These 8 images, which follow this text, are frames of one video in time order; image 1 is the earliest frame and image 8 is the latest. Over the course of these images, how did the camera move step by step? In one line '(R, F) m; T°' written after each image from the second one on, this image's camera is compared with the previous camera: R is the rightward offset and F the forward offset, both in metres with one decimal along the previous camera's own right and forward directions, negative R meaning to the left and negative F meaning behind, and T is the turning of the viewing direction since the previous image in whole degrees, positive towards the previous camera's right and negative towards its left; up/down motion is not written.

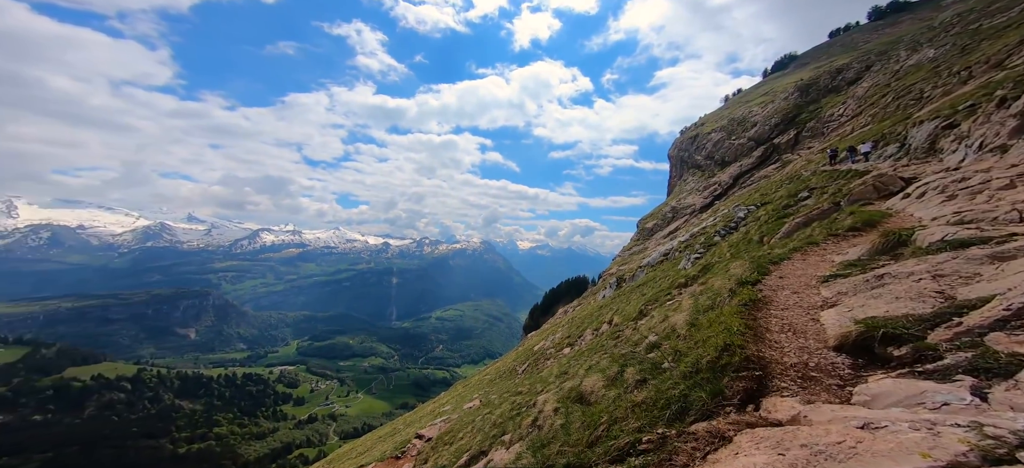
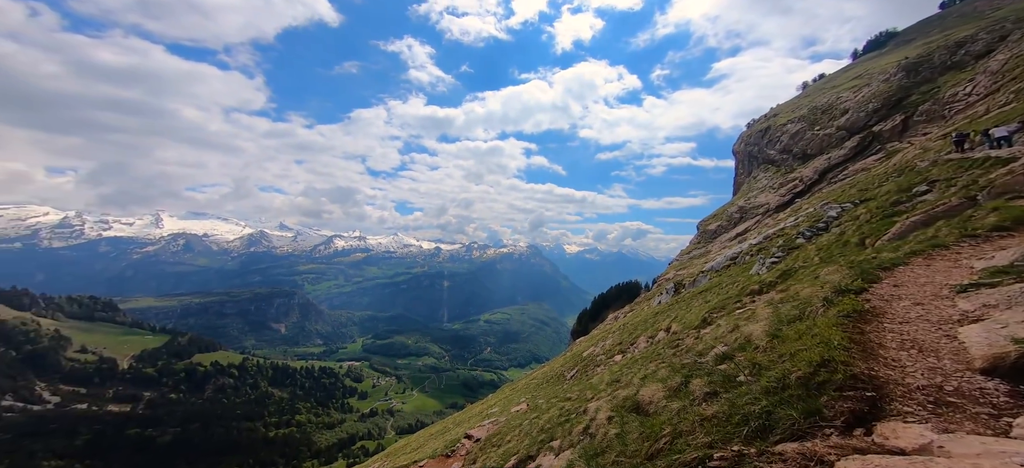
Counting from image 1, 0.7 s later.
(-0.8, +0.8) m; -6°
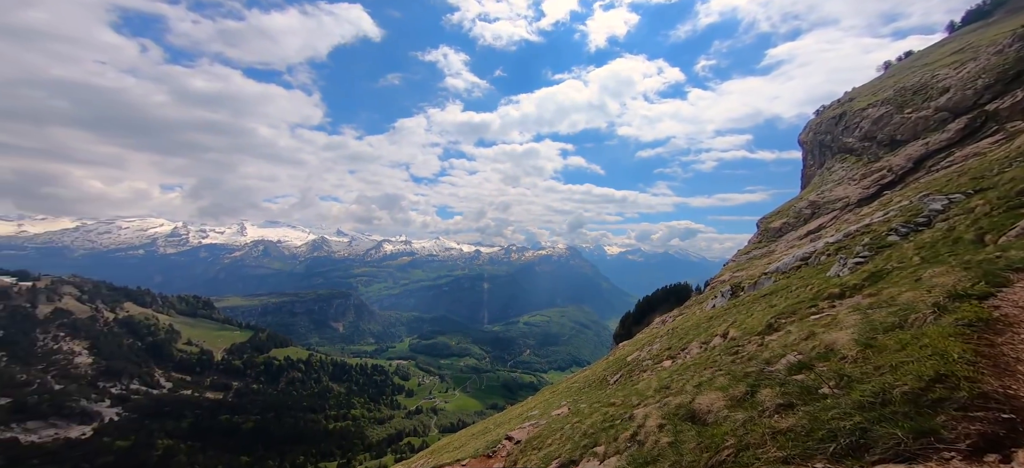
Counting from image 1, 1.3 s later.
(-0.9, +0.7) m; -5°
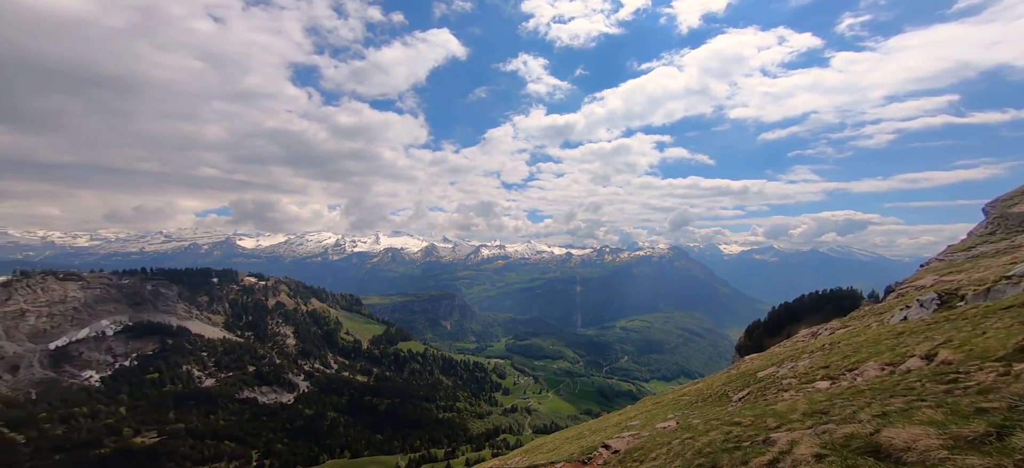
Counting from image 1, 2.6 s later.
(-2.9, +2.7) m; -11°
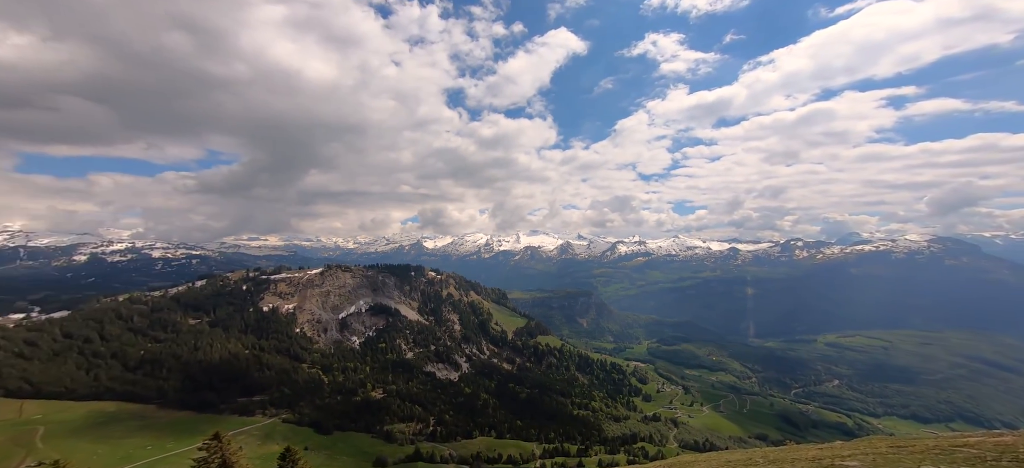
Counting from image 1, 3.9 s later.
(-9.3, +9.5) m; -17°
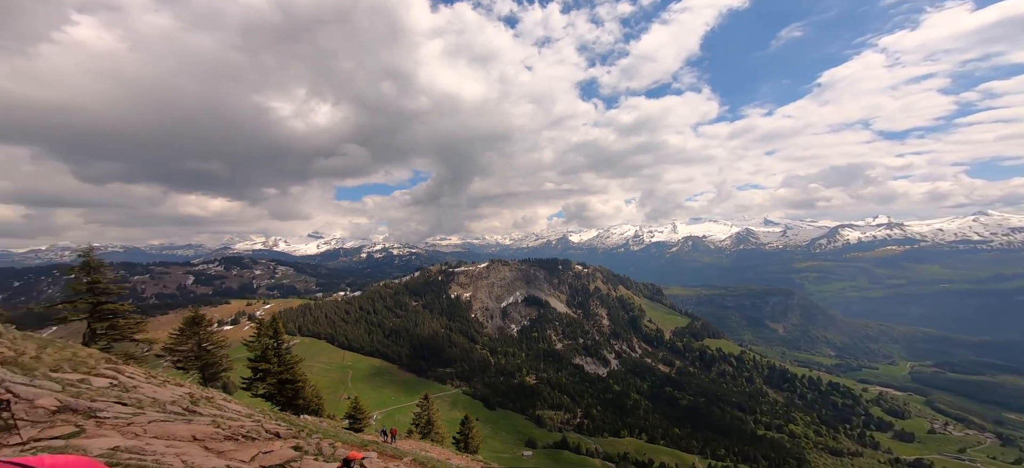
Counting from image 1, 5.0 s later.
(-21.9, +3.8) m; -24°
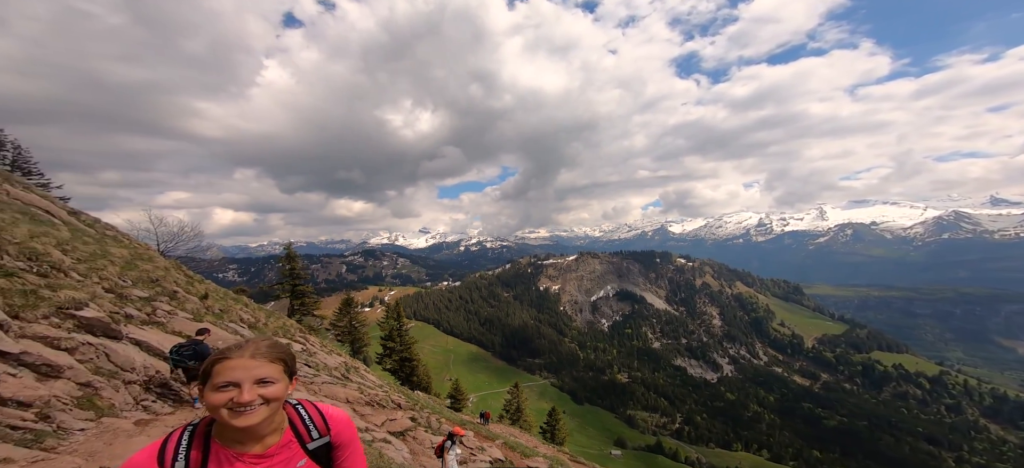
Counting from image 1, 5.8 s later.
(-14.0, -5.2) m; -15°
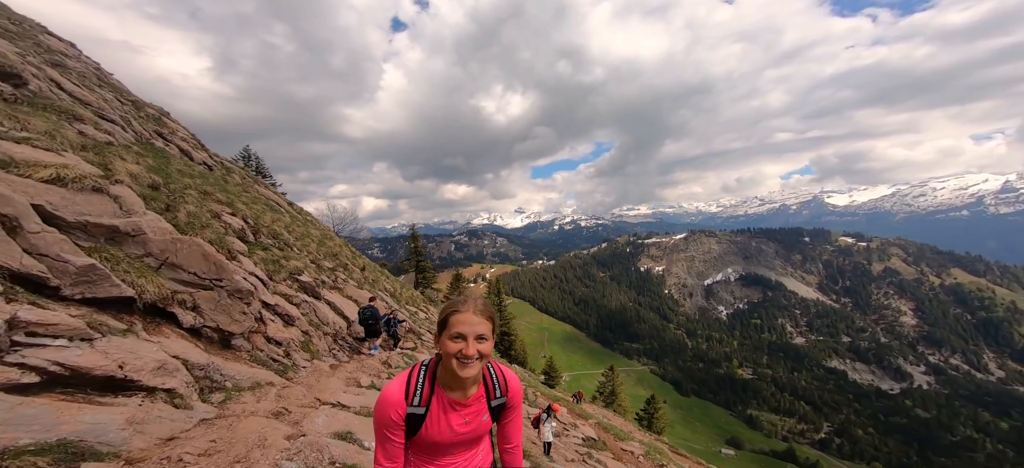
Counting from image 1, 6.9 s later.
(-10.8, -16.1) m; -12°
